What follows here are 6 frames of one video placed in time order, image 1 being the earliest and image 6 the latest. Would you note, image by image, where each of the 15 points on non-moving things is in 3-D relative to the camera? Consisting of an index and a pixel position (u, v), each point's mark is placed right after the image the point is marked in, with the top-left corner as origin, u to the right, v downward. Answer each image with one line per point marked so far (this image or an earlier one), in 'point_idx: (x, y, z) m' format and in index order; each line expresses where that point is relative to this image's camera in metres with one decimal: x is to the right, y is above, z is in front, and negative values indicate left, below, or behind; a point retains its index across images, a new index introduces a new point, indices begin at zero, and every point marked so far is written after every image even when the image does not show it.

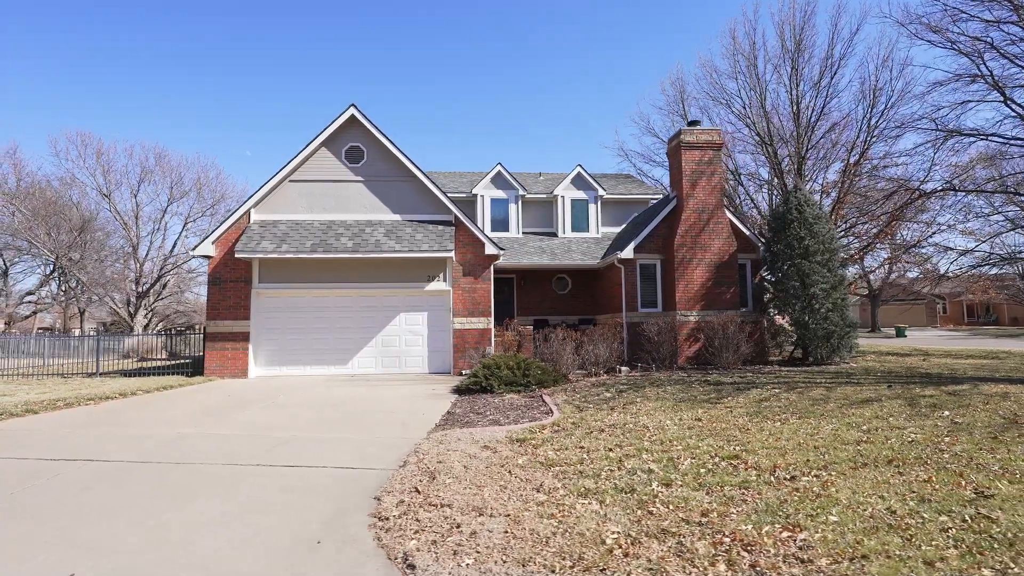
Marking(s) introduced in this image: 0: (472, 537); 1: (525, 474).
0: (-0.3, -1.7, +4.4) m
1: (+0.1, -1.8, +6.0) m
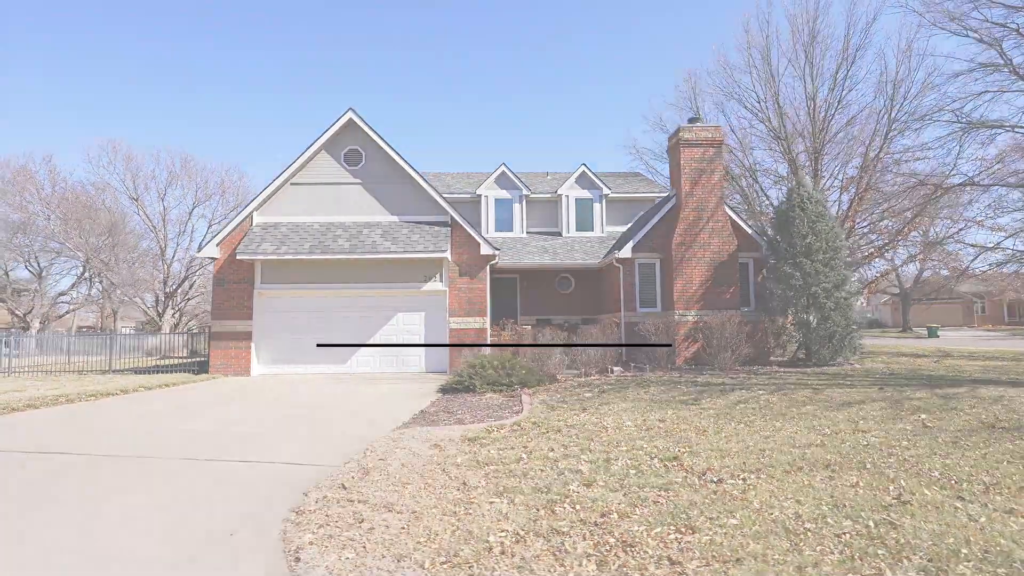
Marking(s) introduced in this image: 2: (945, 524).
0: (-1.1, -1.8, +4.5) m
1: (-0.5, -1.8, +6.1) m
2: (+3.1, -1.7, +4.4) m
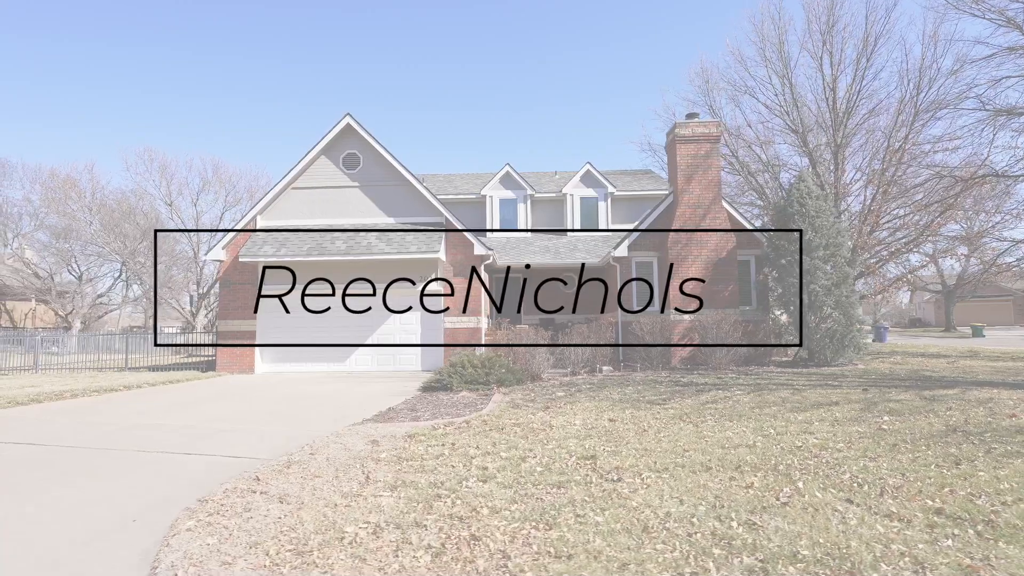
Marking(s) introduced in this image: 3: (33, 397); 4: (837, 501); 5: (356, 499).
0: (-2.0, -1.8, +4.8) m
1: (-1.4, -1.8, +6.3) m
2: (+2.1, -1.6, +4.3) m
3: (-8.9, -2.0, +11.6) m
4: (+2.5, -1.6, +4.8) m
5: (-1.3, -1.7, +5.2) m
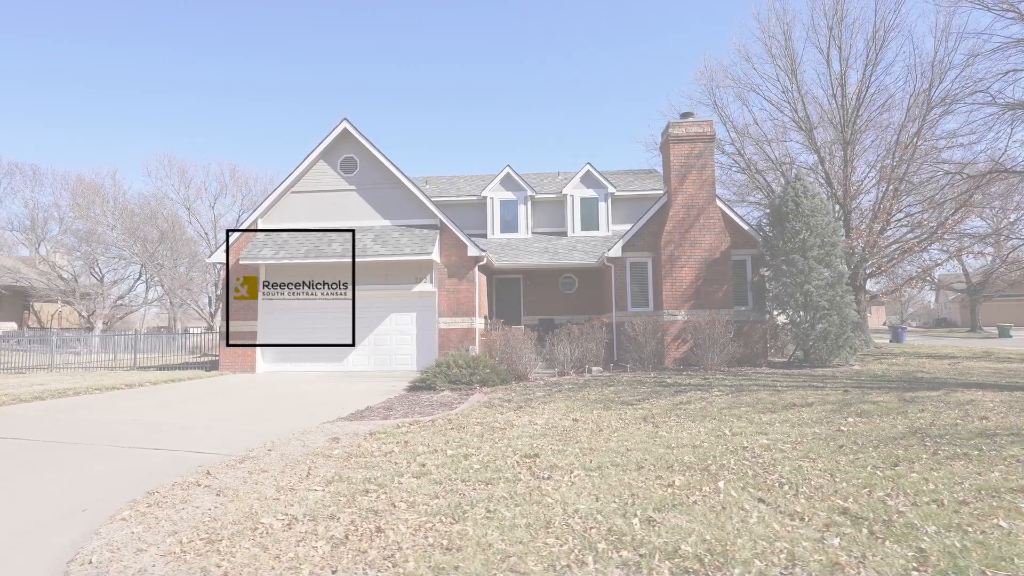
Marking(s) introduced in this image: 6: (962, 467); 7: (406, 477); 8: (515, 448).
0: (-2.7, -1.8, +5.0) m
1: (-2.0, -1.8, +6.5) m
2: (+1.4, -1.7, +4.4) m
3: (-9.2, -2.1, +12.1) m
4: (+1.8, -1.7, +4.9) m
5: (-1.9, -1.8, +5.4) m
6: (+4.2, -1.7, +5.8) m
7: (-1.0, -1.7, +5.8) m
8: (0.0, -1.8, +6.9) m
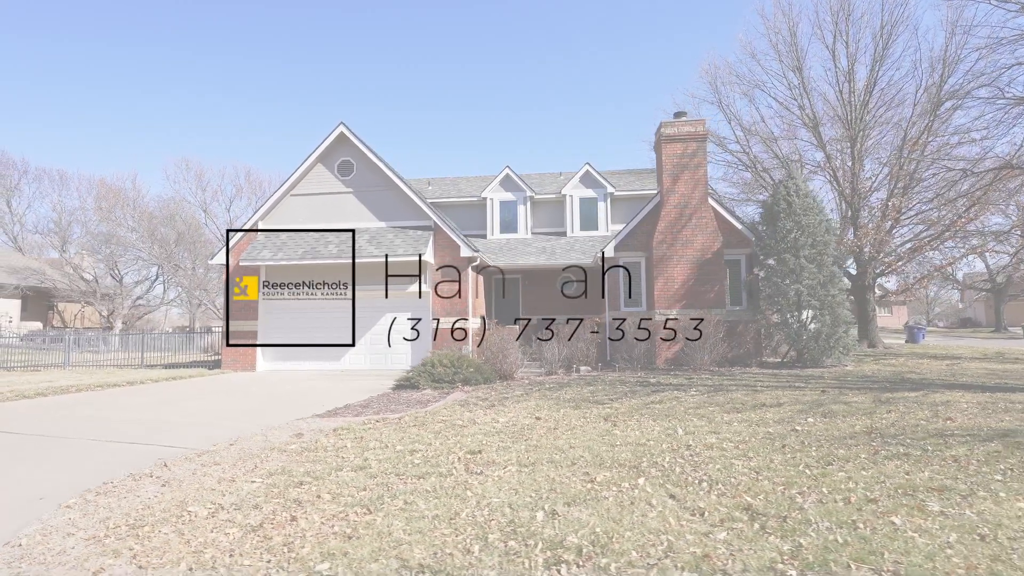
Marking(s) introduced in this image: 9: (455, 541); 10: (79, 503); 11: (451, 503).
0: (-3.3, -1.8, +5.3) m
1: (-2.6, -1.8, +6.8) m
2: (+0.7, -1.7, +4.5) m
3: (-9.5, -2.1, +12.7) m
4: (+1.2, -1.7, +5.0) m
5: (-2.6, -1.8, +5.7) m
6: (+3.5, -1.7, +5.9) m
7: (-1.6, -1.7, +6.0) m
8: (-0.5, -1.8, +7.1) m
9: (-0.4, -1.7, +4.2) m
10: (-3.6, -1.8, +5.3) m
11: (-0.5, -1.7, +5.0) m
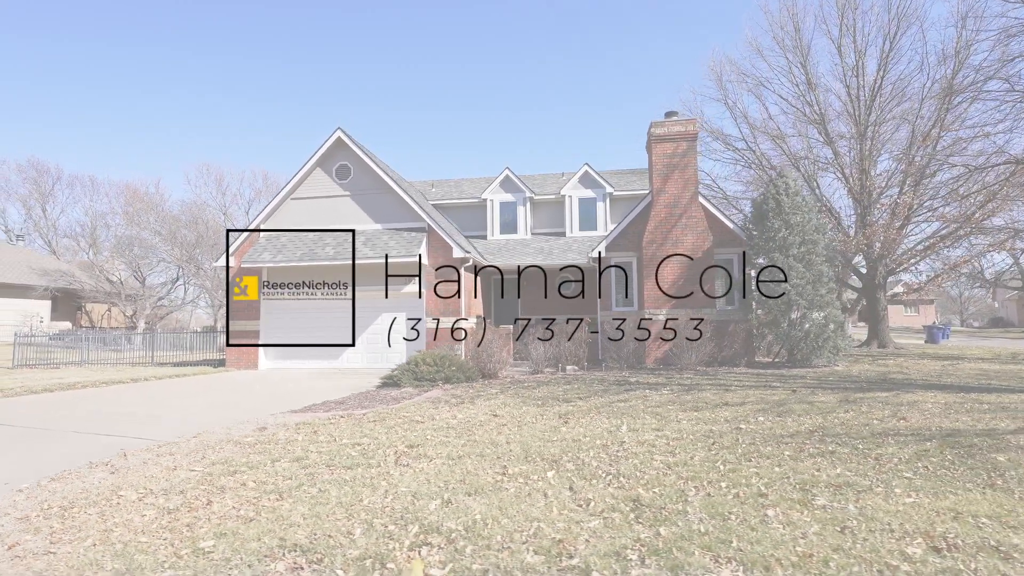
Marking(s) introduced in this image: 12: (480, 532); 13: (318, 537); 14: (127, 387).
0: (-4.1, -1.8, +5.8) m
1: (-3.3, -1.8, +7.2) m
2: (-0.1, -1.7, +4.8) m
3: (-9.9, -2.1, +13.5) m
4: (+0.4, -1.7, +5.2) m
5: (-3.3, -1.8, +6.1) m
6: (+2.8, -1.7, +5.9) m
7: (-2.3, -1.8, +6.4) m
8: (-1.2, -1.8, +7.4) m
9: (-1.2, -1.7, +4.5) m
10: (-4.4, -1.8, +5.7) m
11: (-1.2, -1.7, +5.3) m
12: (-0.2, -1.6, +4.2) m
13: (-1.3, -1.7, +4.2) m
14: (-8.7, -2.2, +14.2) m
